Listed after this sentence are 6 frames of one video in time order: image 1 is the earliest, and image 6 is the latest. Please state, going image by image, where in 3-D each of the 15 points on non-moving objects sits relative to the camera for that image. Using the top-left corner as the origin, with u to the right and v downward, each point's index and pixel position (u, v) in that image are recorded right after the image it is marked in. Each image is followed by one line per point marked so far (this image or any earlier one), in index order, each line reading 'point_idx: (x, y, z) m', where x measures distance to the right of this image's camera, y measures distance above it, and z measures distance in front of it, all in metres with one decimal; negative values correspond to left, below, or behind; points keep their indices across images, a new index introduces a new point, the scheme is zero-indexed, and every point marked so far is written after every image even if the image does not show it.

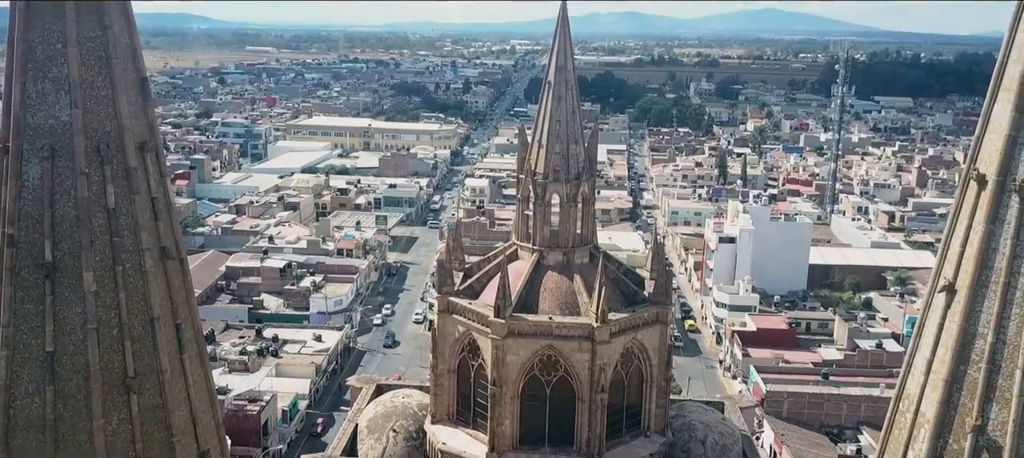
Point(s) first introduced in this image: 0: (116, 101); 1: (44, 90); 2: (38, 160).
0: (-1.5, +0.5, +3.0) m
1: (-1.8, +0.5, +2.9) m
2: (-1.8, +0.3, +2.9) m
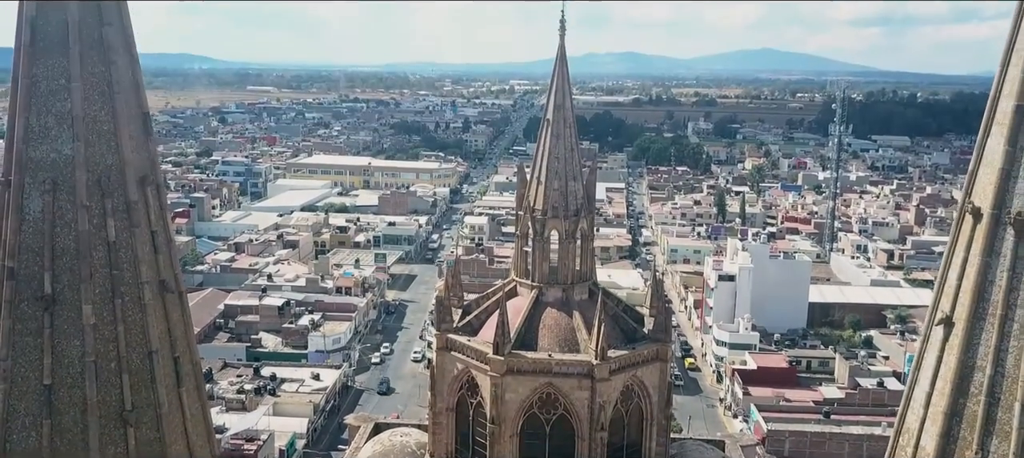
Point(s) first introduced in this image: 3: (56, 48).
0: (-1.5, +0.4, +3.1) m
1: (-1.8, +0.4, +3.0) m
2: (-1.8, +0.1, +3.0) m
3: (-1.7, +0.7, +3.0) m
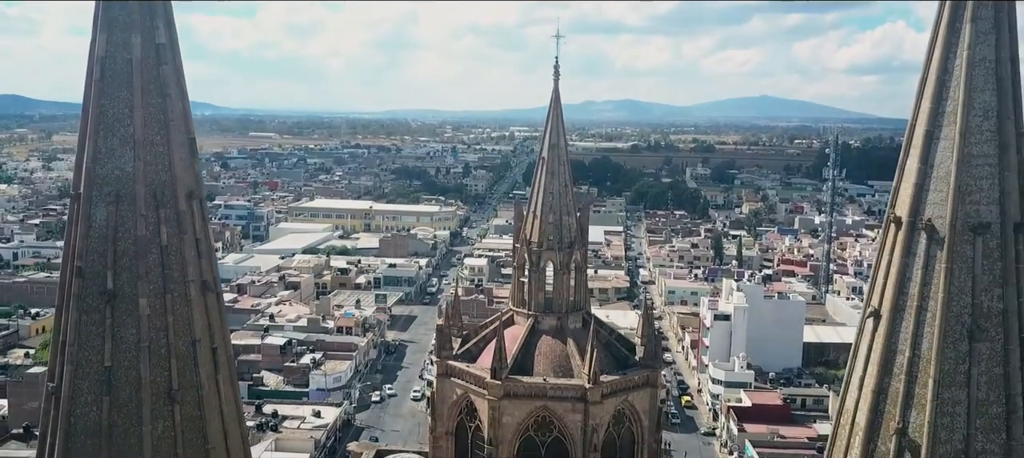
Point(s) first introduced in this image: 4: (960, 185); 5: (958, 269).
0: (-1.6, +0.3, +3.6) m
1: (-1.8, +0.4, +3.5) m
2: (-1.8, +0.1, +3.5) m
3: (-1.7, +0.7, +3.5) m
4: (+1.9, +0.2, +3.3) m
5: (+1.9, -0.2, +3.3) m
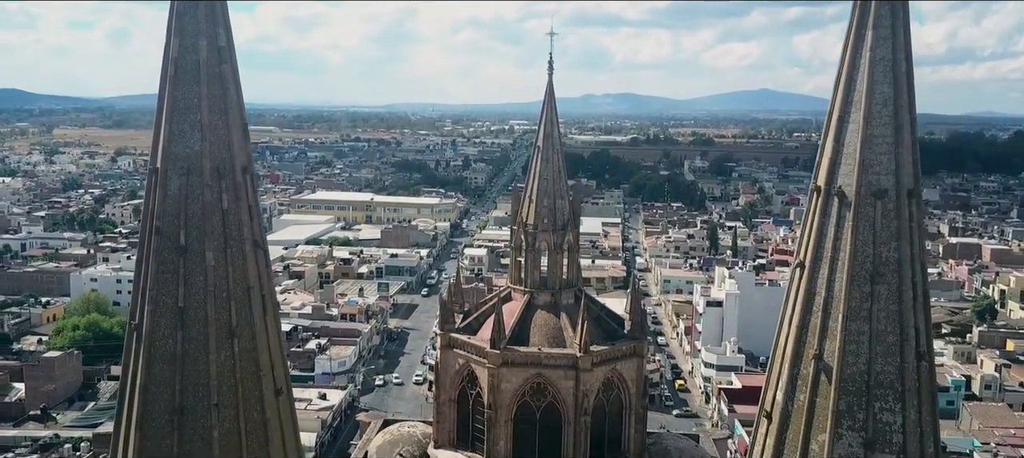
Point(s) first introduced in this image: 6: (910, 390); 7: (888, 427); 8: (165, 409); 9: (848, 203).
0: (-1.6, +0.5, +4.5) m
1: (-1.8, +0.6, +4.4) m
2: (-1.8, +0.3, +4.4) m
3: (-1.8, +0.8, +4.4) m
4: (+1.9, +0.4, +4.2) m
5: (+1.9, 0.0, +4.2) m
6: (+2.1, -0.8, +4.1) m
7: (+2.0, -1.0, +4.1) m
8: (-1.9, -1.0, +4.3) m
9: (+1.8, +0.1, +4.2) m
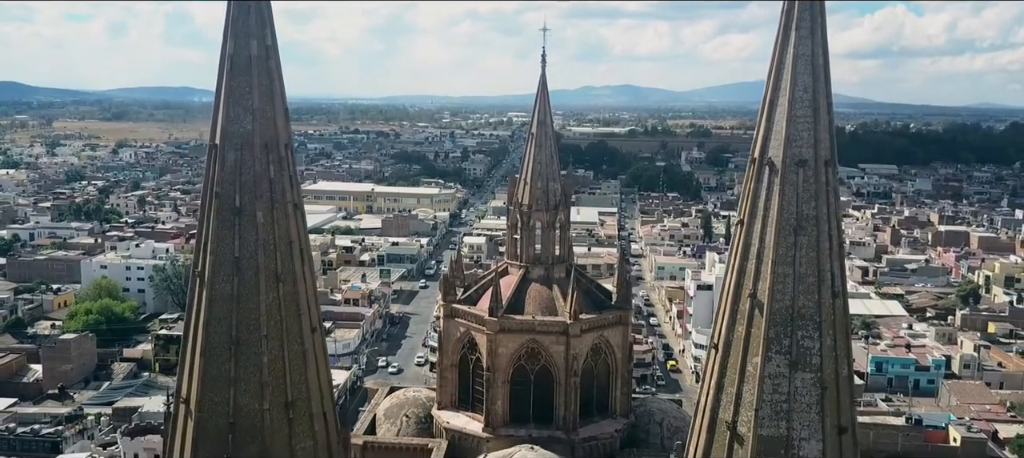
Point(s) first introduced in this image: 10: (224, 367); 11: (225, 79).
0: (-1.6, +0.8, +5.5) m
1: (-1.9, +0.8, +5.4) m
2: (-1.9, +0.5, +5.3) m
3: (-1.8, +1.1, +5.4) m
4: (+1.8, +0.6, +5.2) m
5: (+1.8, +0.3, +5.2) m
6: (+2.1, -0.6, +5.2) m
7: (+1.9, -0.8, +5.2) m
8: (-2.0, -0.8, +5.3) m
9: (+1.7, +0.4, +5.2) m
10: (-1.9, -0.9, +5.3) m
11: (-2.0, +1.0, +5.3) m
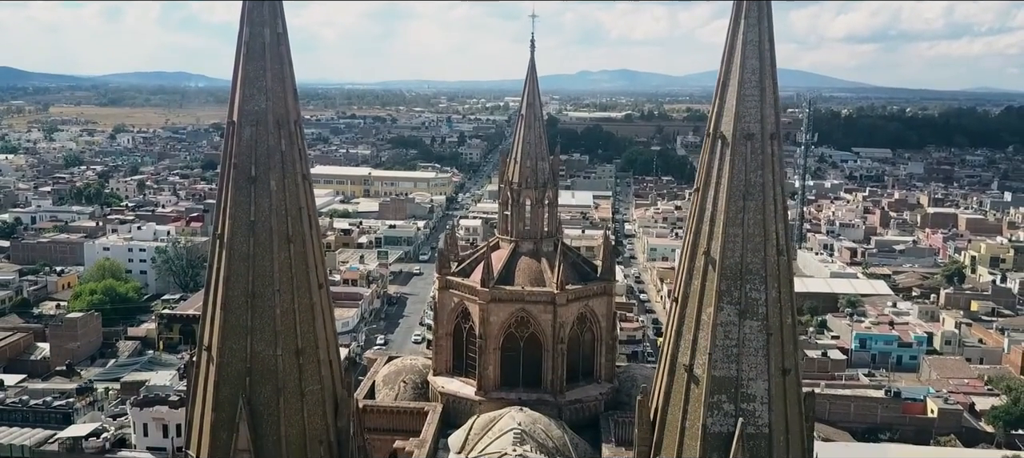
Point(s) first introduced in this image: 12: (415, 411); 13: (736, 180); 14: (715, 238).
0: (-1.8, +1.0, +6.1) m
1: (-2.0, +1.0, +6.0) m
2: (-2.0, +0.8, +6.0) m
3: (-2.0, +1.3, +6.0) m
4: (+1.7, +0.9, +5.9) m
5: (+1.7, +0.5, +5.9) m
6: (+1.9, -0.3, +5.9) m
7: (+1.8, -0.5, +5.9) m
8: (-2.1, -0.5, +6.0) m
9: (+1.6, +0.6, +5.9) m
10: (-2.1, -0.7, +6.0) m
11: (-2.1, +1.3, +6.0) m
12: (-1.4, -2.6, +11.4) m
13: (+1.7, +0.4, +5.9) m
14: (+1.5, -0.1, +6.0) m
